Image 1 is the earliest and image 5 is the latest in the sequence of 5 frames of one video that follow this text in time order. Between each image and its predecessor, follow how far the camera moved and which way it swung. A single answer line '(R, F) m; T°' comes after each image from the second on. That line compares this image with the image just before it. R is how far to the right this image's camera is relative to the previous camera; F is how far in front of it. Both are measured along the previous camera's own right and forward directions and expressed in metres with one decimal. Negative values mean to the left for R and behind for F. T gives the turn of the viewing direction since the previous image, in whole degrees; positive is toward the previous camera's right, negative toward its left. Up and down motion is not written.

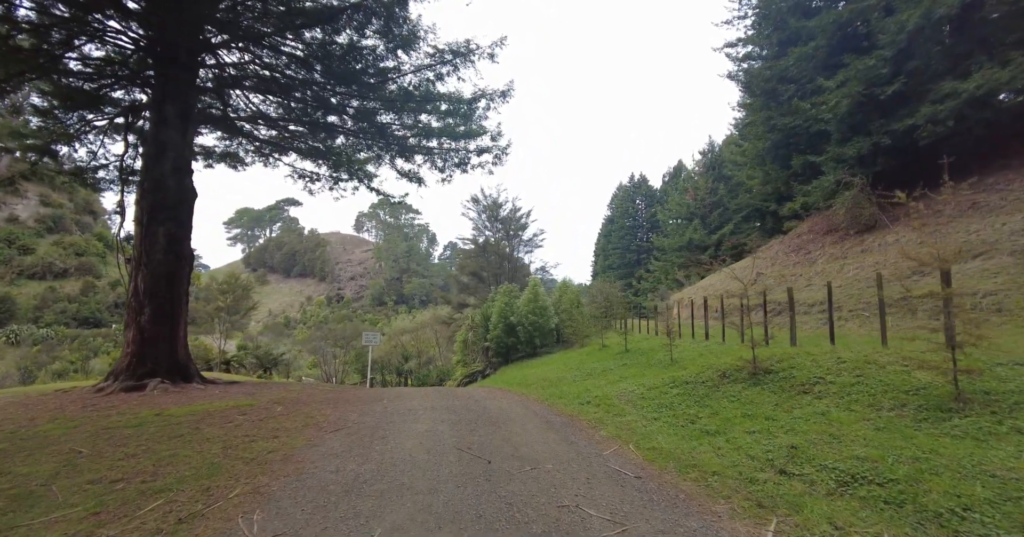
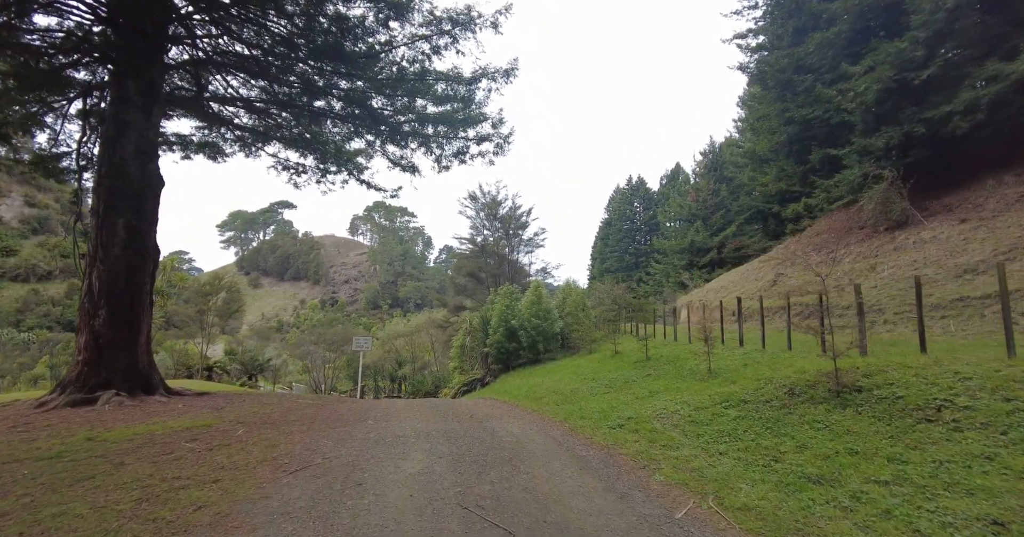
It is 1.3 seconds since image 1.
(-0.2, +1.2) m; +1°
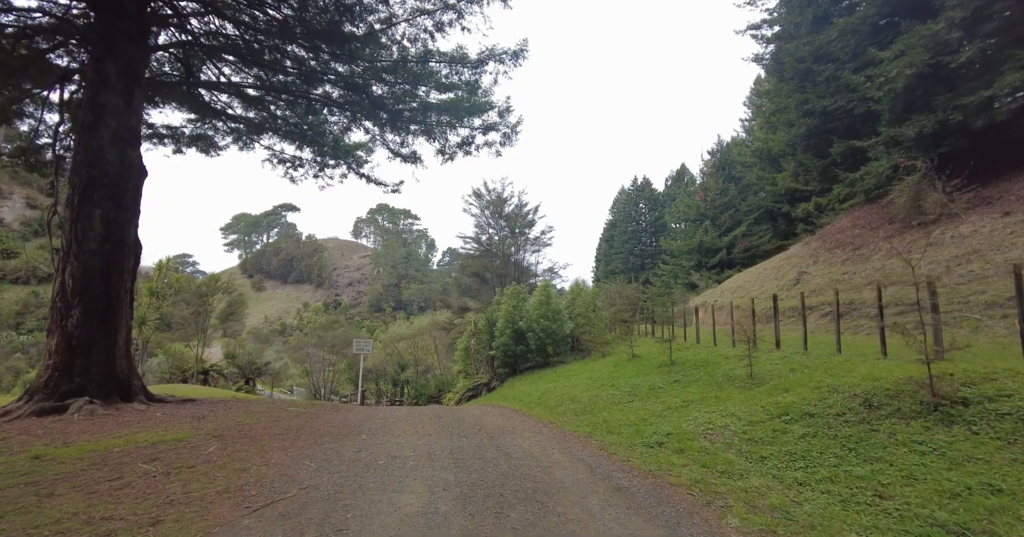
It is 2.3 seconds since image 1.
(-0.1, +0.8) m; 0°
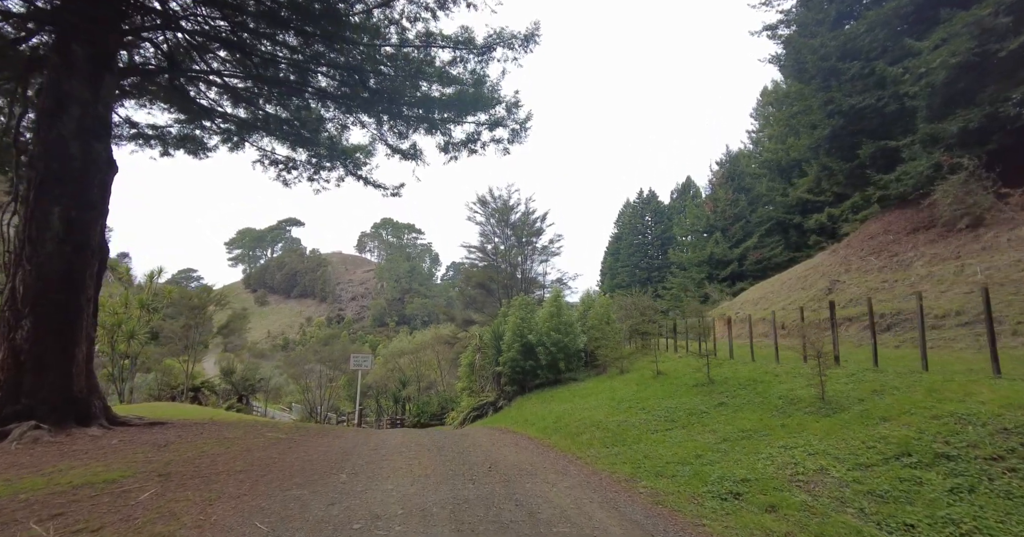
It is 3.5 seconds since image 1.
(-0.1, +1.1) m; 0°
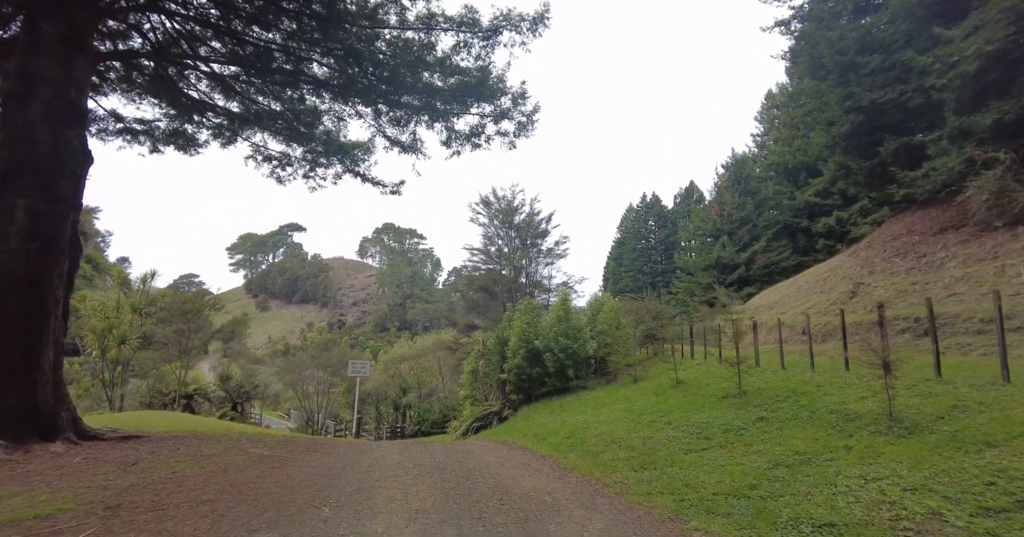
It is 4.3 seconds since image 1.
(-0.1, +0.7) m; 0°
